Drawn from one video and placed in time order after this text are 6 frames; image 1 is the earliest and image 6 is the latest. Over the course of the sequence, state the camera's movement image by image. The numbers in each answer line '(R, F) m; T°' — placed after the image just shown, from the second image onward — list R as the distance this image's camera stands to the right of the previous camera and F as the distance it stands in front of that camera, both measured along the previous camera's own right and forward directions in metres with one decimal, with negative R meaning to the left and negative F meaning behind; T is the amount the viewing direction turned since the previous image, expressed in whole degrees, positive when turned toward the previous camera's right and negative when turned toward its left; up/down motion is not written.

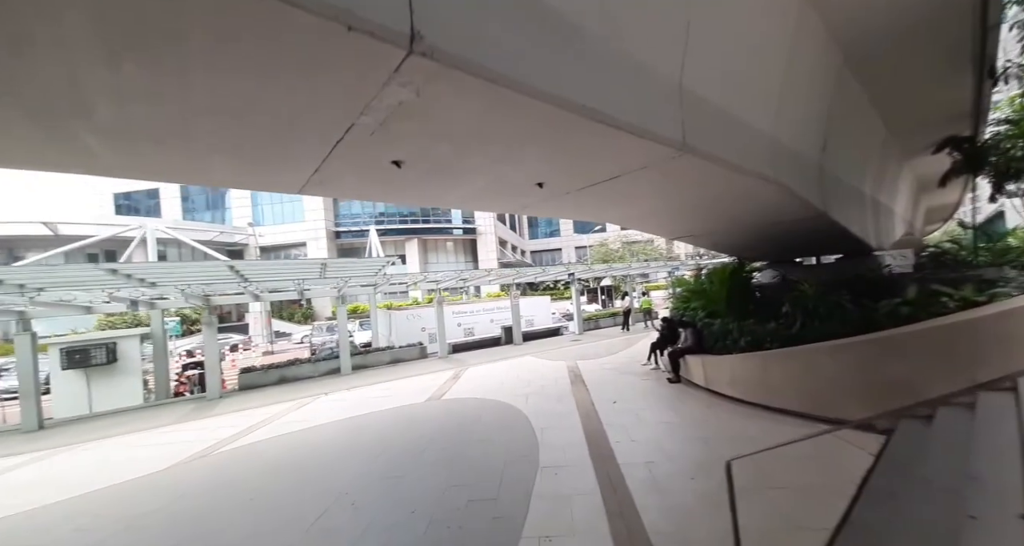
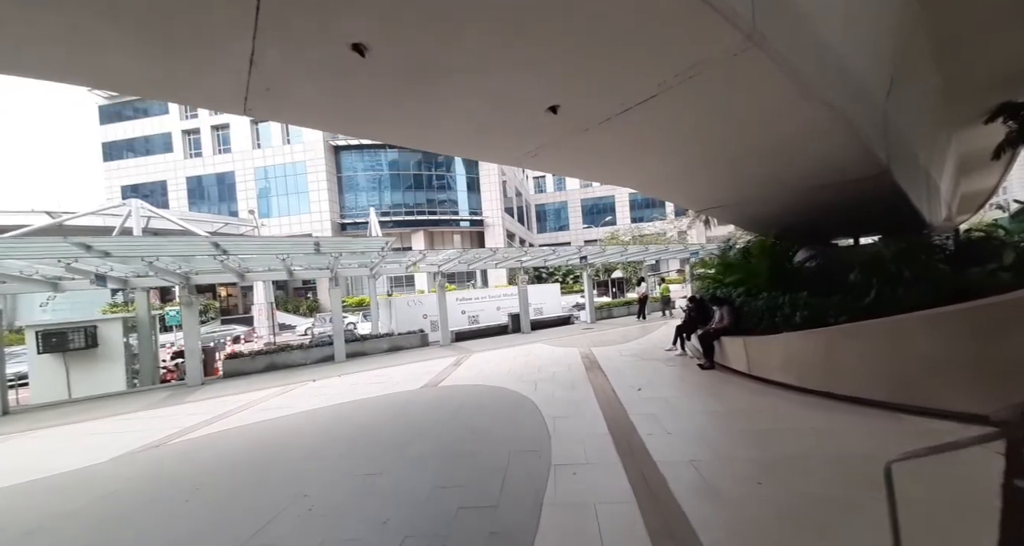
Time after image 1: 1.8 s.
(0.0, +1.0) m; -1°
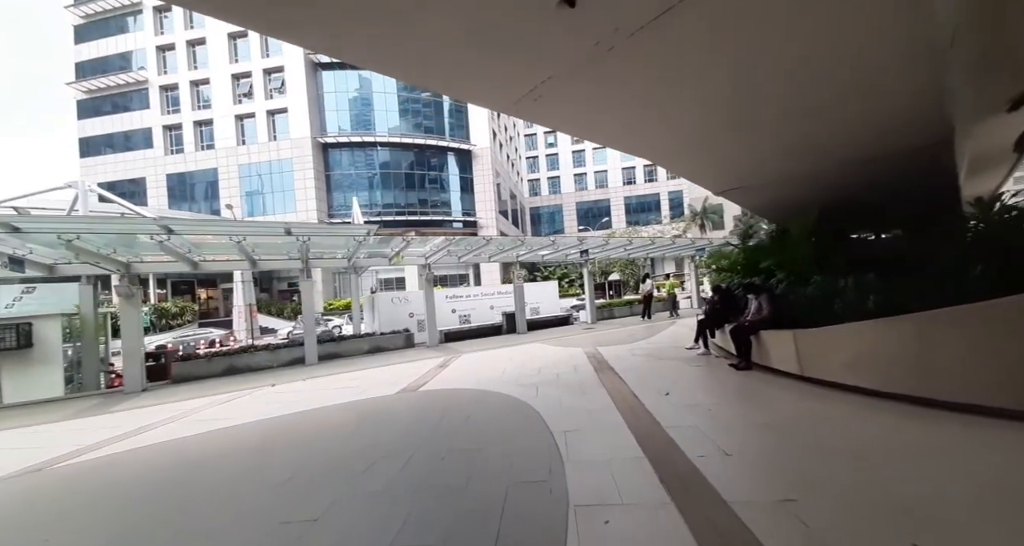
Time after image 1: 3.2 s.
(-0.1, +1.2) m; +1°
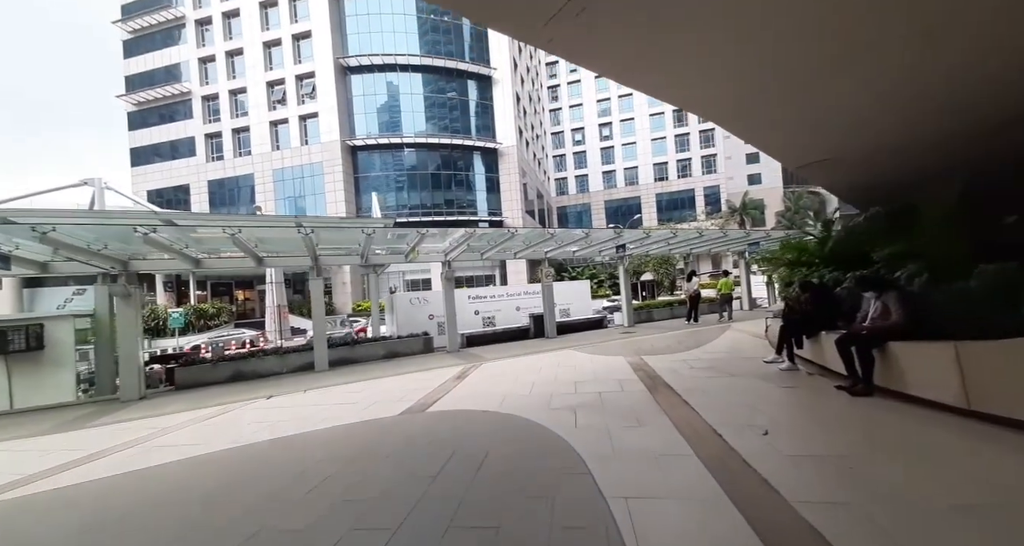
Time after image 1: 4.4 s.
(0.0, +1.2) m; -4°
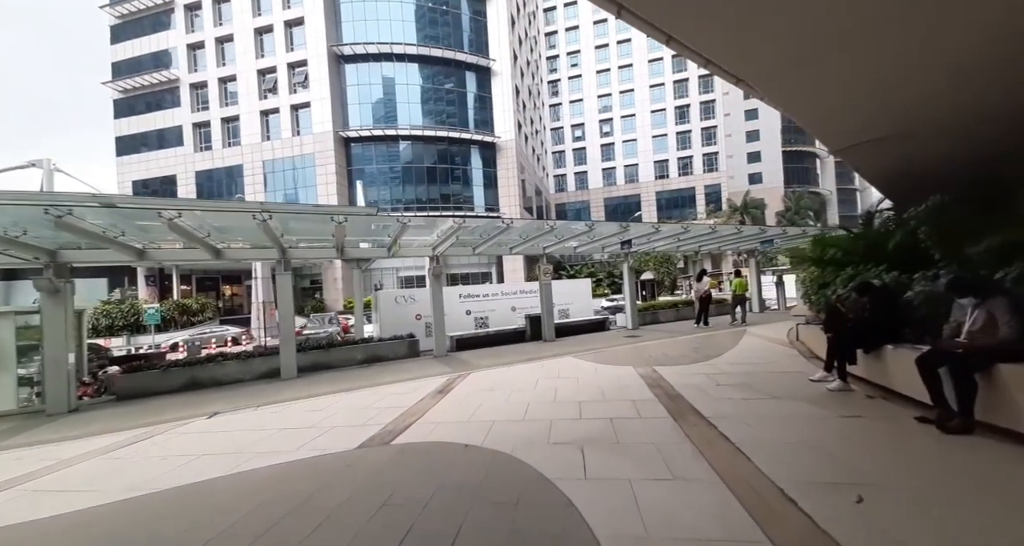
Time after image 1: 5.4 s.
(+0.1, +1.0) m; 0°
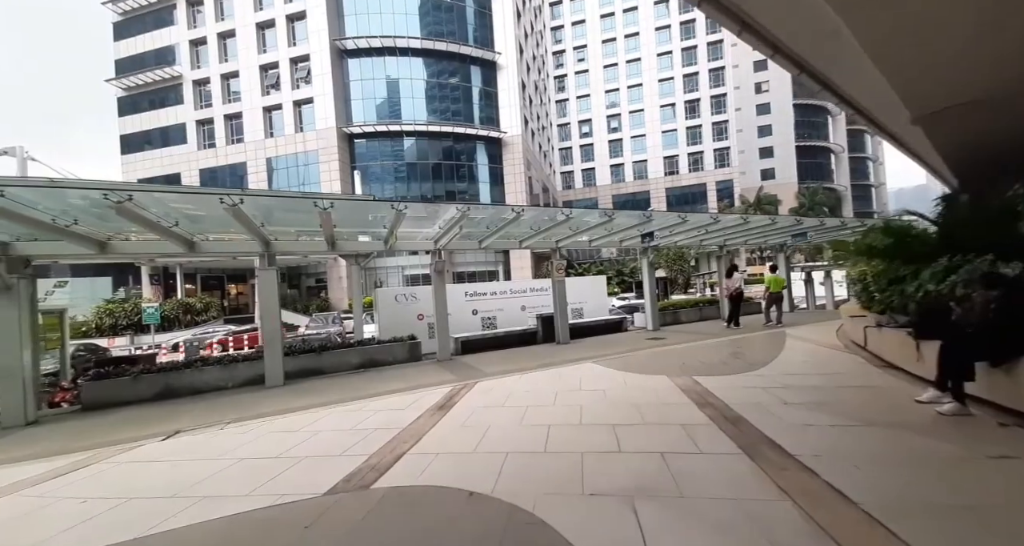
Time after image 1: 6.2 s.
(-0.1, +0.9) m; -1°
